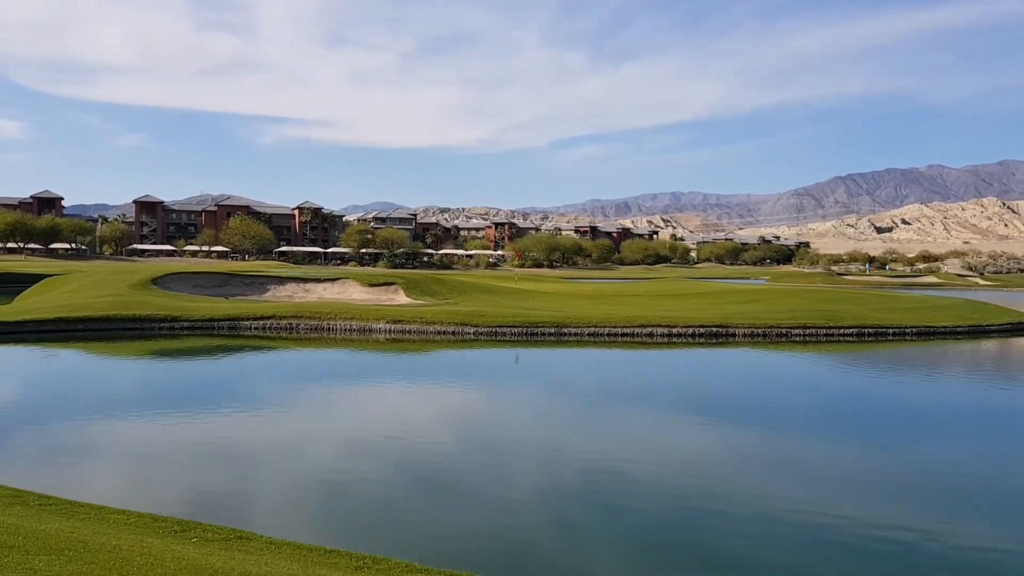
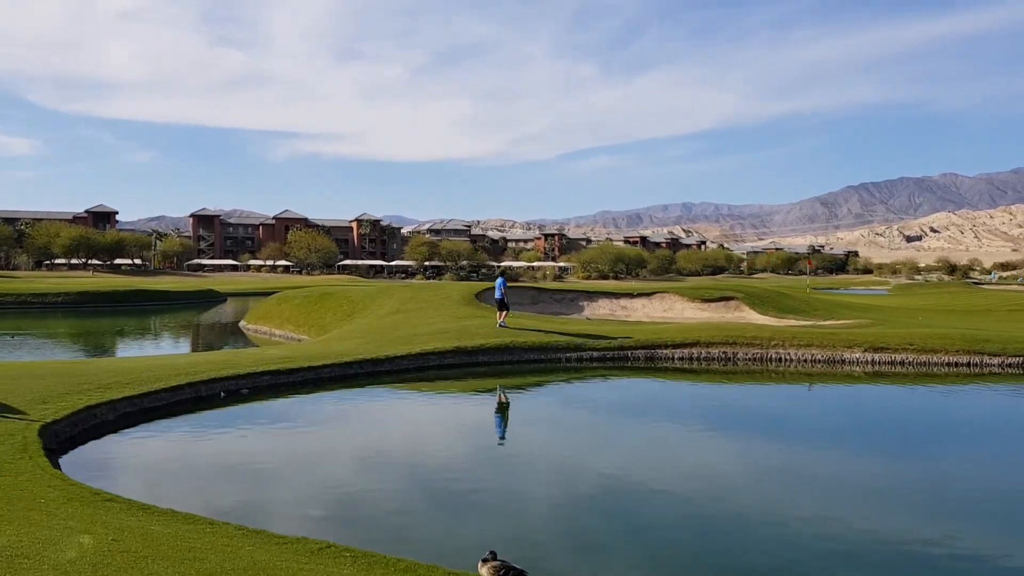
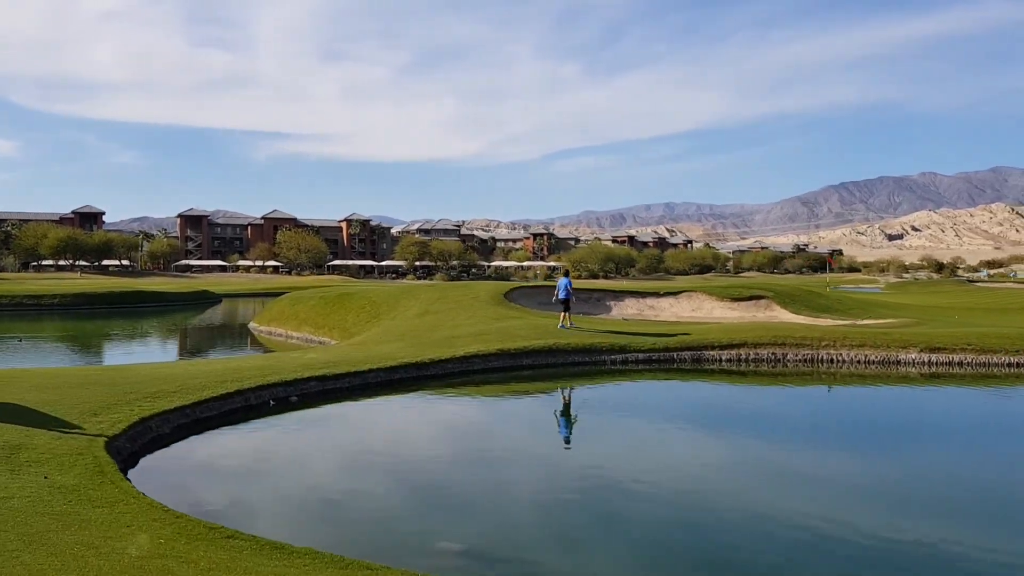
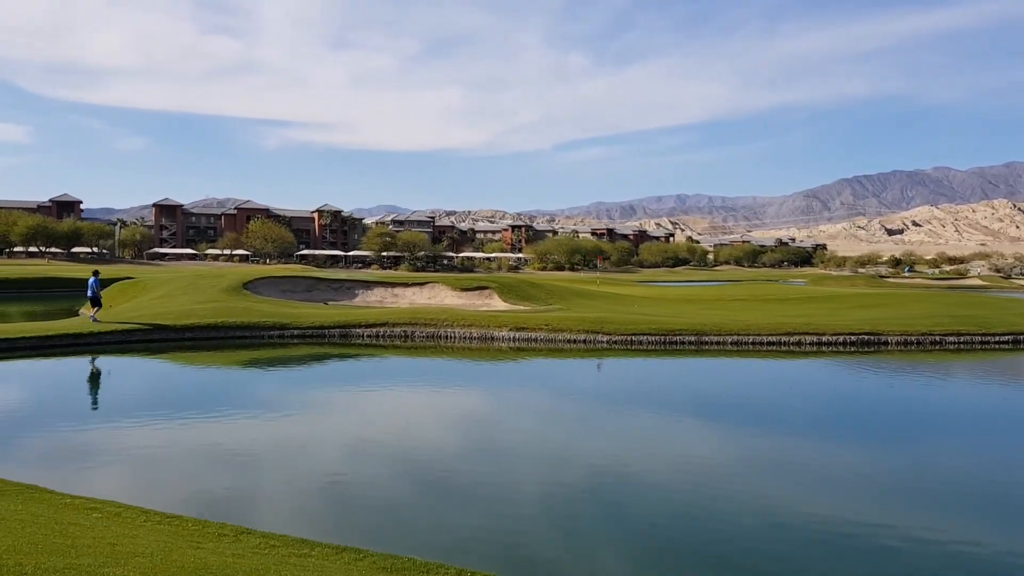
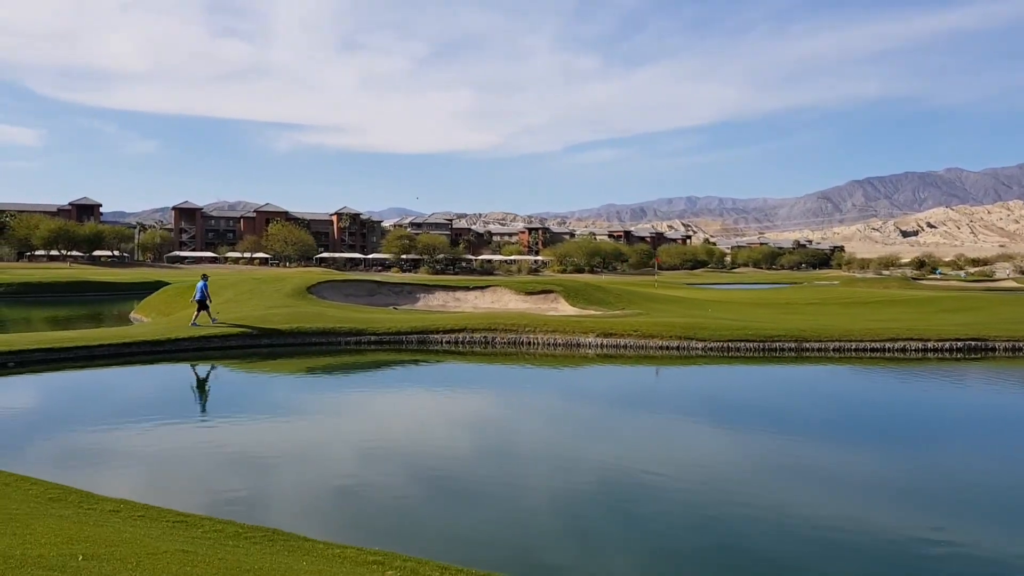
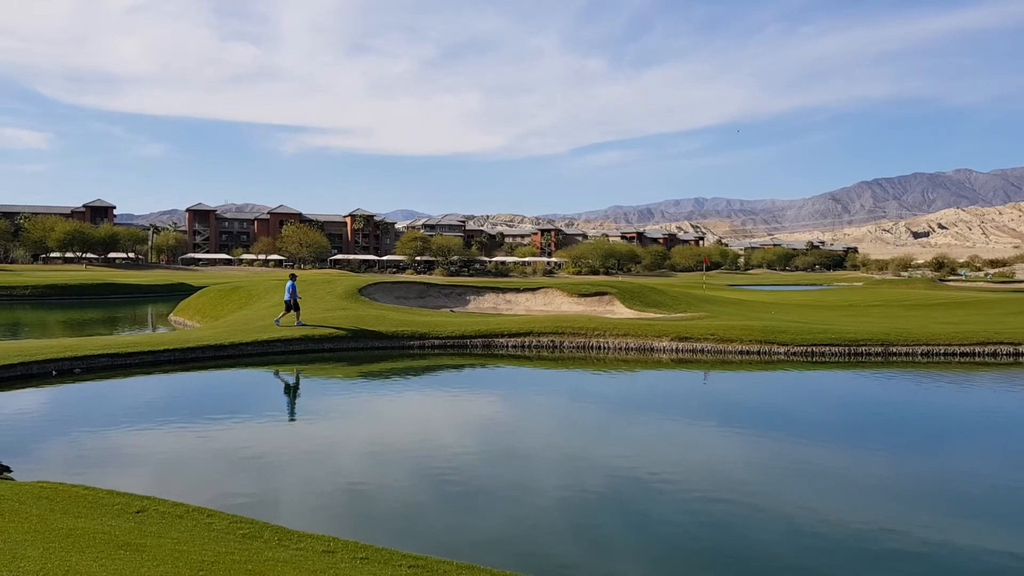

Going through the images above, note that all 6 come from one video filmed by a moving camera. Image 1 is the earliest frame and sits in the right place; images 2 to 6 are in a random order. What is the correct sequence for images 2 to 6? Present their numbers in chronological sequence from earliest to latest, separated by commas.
4, 5, 6, 2, 3
